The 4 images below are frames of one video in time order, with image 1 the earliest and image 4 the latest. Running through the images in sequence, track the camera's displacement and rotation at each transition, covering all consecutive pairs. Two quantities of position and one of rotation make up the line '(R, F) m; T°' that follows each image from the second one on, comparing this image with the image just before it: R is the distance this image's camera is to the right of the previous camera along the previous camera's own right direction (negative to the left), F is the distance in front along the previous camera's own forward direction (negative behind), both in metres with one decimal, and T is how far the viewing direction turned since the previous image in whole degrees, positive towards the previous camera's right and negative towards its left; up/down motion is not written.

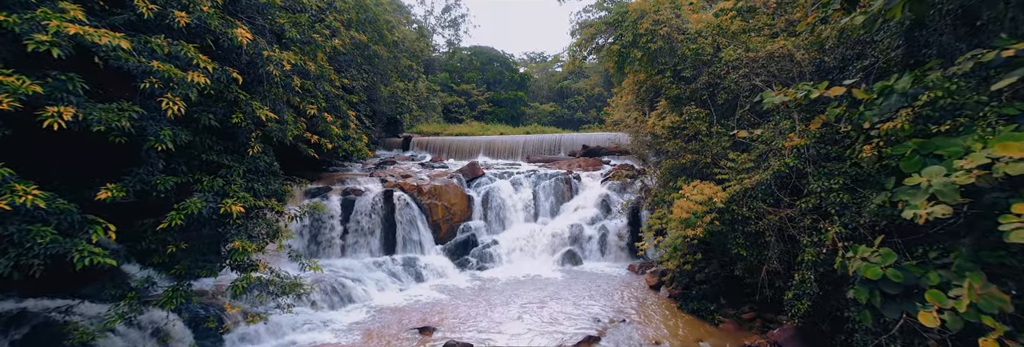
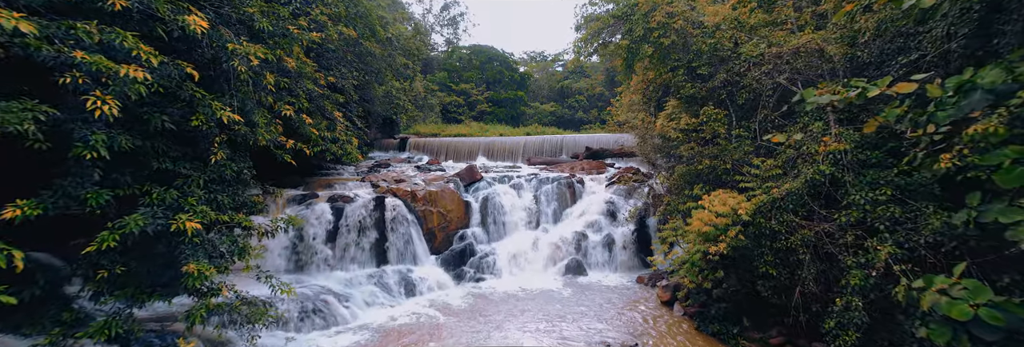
(0.0, +0.6) m; 0°
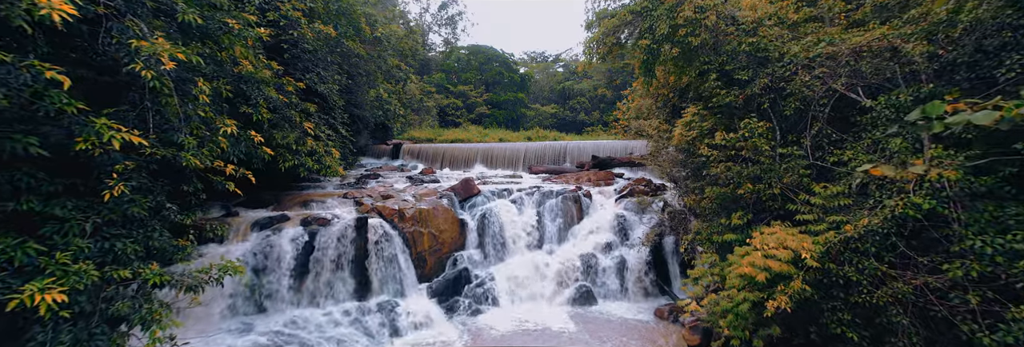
(0.0, +1.1) m; 0°
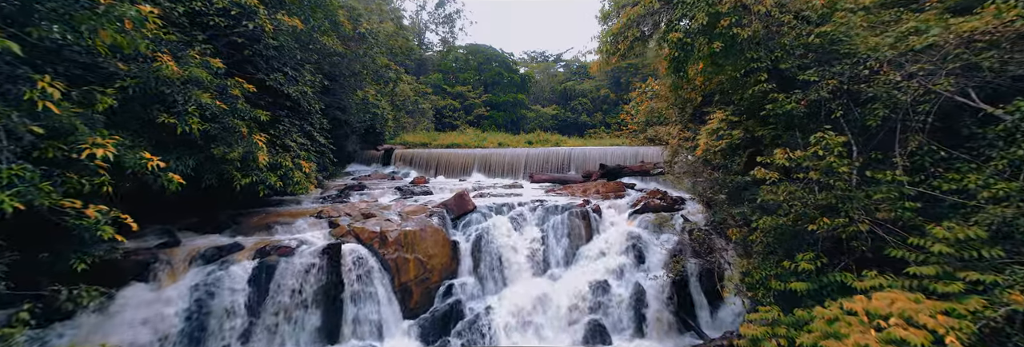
(0.0, +1.2) m; 0°
